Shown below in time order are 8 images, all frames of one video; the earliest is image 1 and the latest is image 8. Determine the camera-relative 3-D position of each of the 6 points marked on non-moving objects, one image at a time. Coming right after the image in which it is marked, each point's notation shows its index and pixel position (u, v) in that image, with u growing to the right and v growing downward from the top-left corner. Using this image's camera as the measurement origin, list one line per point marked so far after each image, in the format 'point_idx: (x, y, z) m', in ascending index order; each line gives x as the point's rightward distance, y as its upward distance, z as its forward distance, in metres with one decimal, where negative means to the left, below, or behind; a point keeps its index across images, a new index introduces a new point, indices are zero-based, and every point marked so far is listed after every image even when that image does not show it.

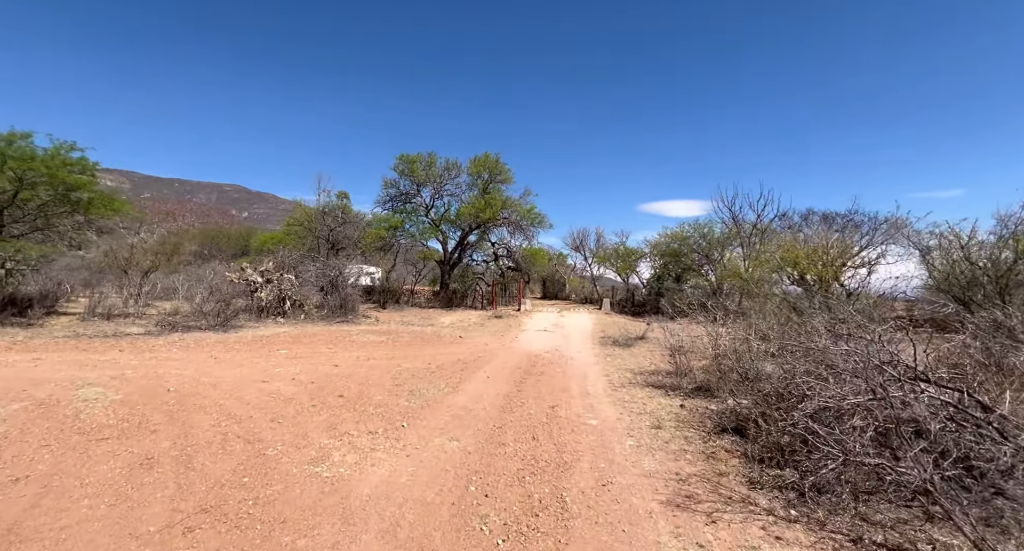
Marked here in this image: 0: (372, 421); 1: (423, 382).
0: (-1.6, -1.6, +5.1) m
1: (-1.4, -1.6, +6.9) m
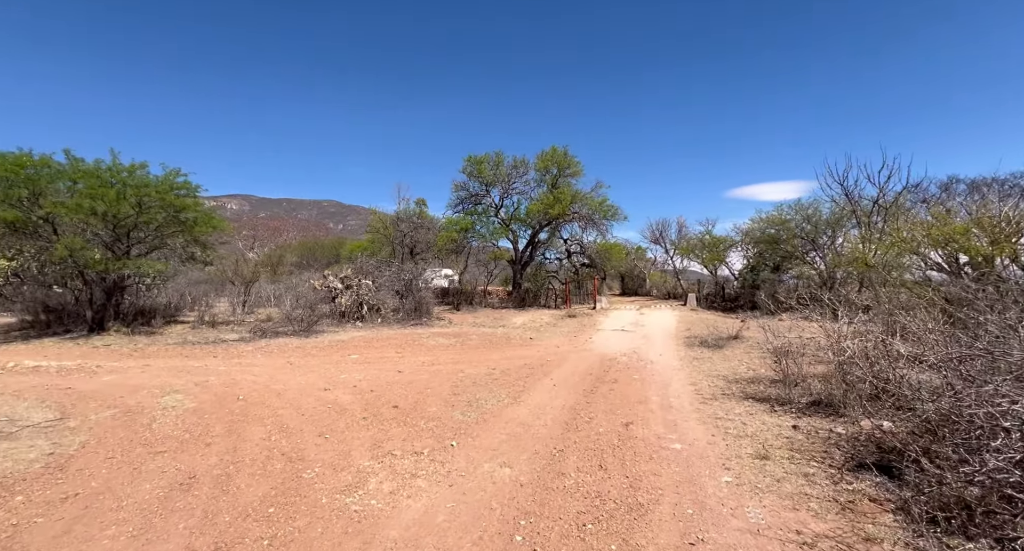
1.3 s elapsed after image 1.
0: (-0.9, -1.6, +4.6) m
1: (-0.4, -1.6, +6.3) m
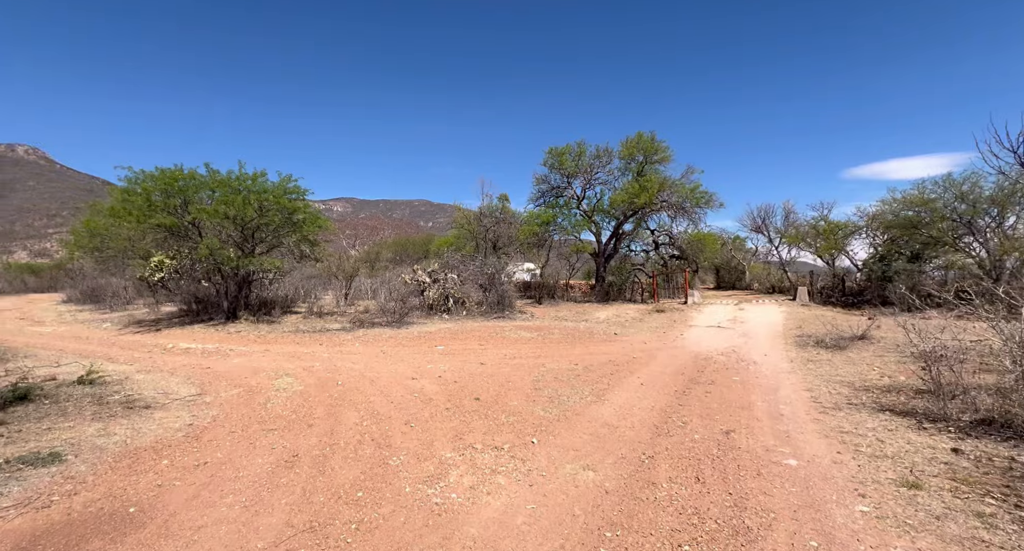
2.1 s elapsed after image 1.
0: (-0.1, -1.6, +4.5) m
1: (+0.7, -1.5, +6.1) m
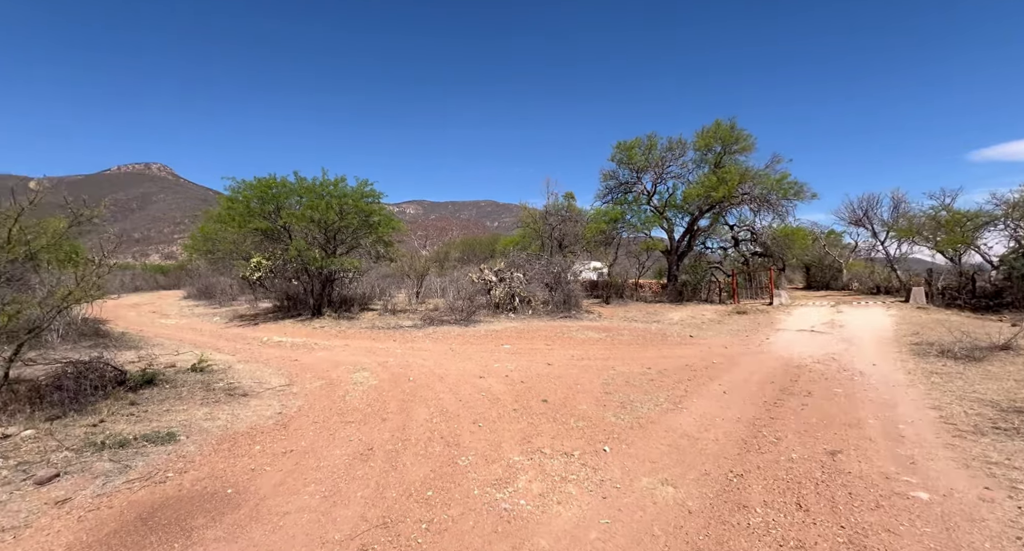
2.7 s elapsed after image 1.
0: (+0.5, -1.5, +4.3) m
1: (+1.6, -1.5, +5.8) m
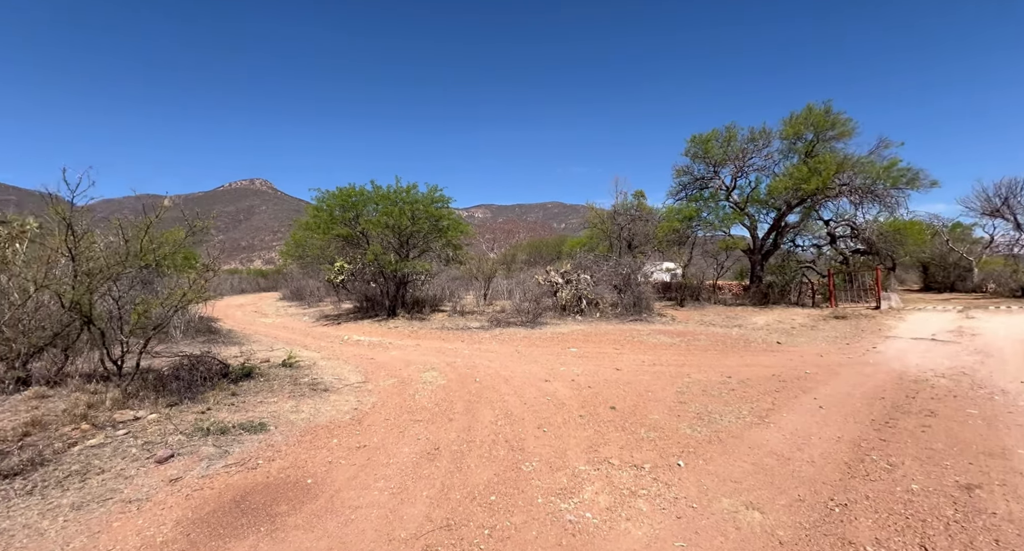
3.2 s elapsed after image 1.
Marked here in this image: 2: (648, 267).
0: (+1.1, -1.5, +4.1) m
1: (+2.4, -1.5, +5.3) m
2: (+5.5, +0.4, +18.5) m
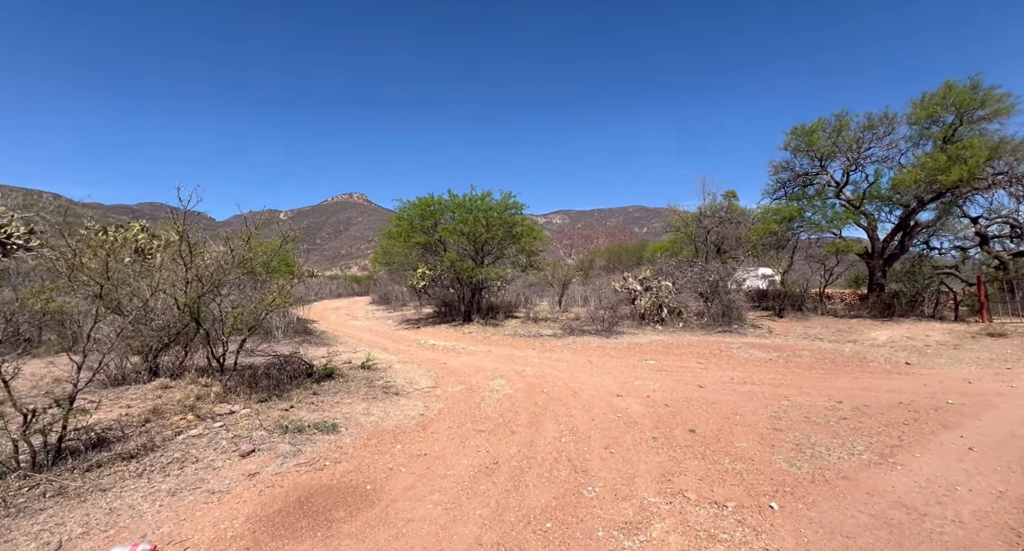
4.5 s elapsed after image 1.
0: (+1.6, -1.6, +3.5) m
1: (+3.1, -1.6, +4.6) m
2: (+8.4, 0.0, +17.0) m
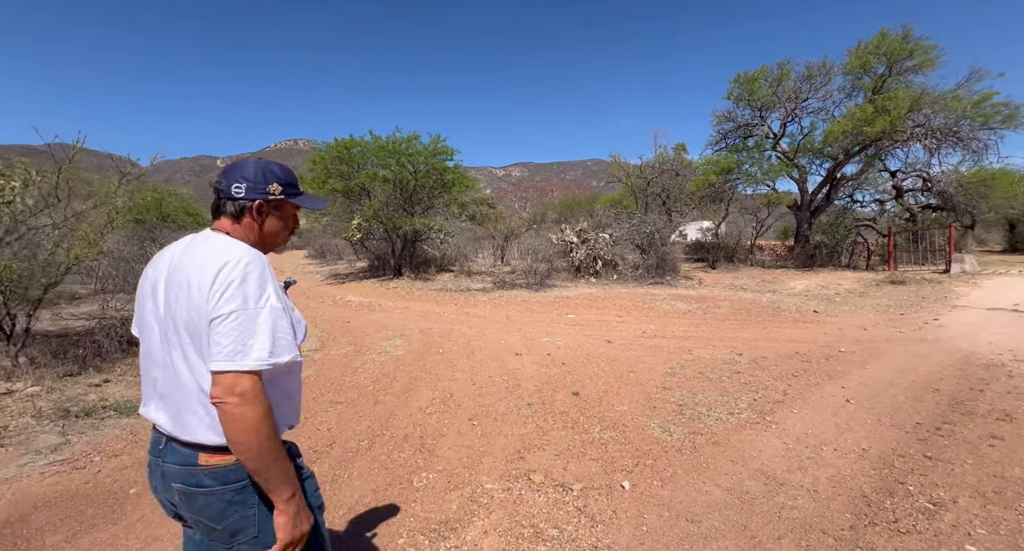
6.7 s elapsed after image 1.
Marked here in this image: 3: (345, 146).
0: (+0.5, -1.2, +3.1) m
1: (+1.8, -1.1, +4.3) m
2: (+5.8, +1.8, +16.9) m
3: (-5.9, +4.5, +16.0) m
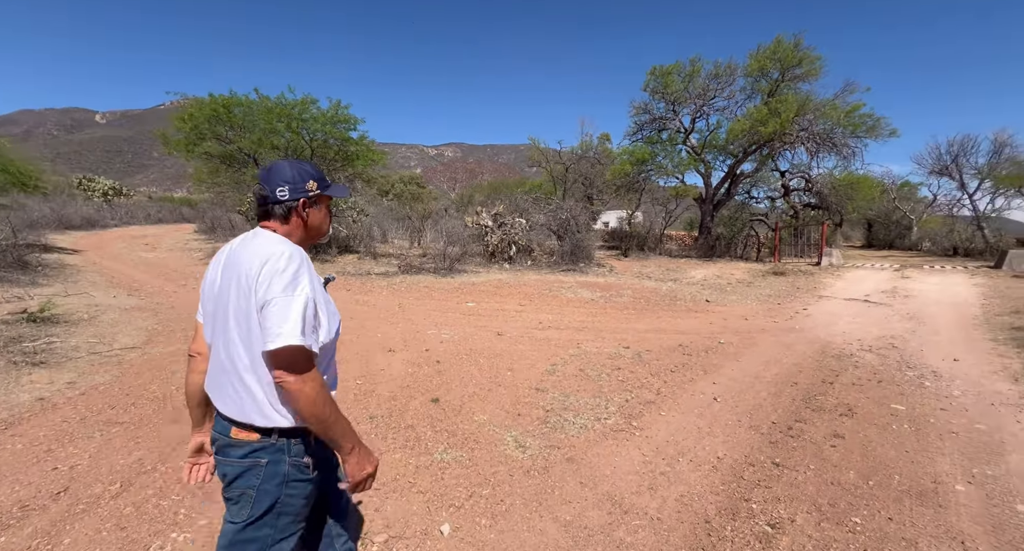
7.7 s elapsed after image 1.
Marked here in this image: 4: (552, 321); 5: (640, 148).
0: (-0.6, -1.2, +2.6) m
1: (+0.5, -1.0, +3.9) m
2: (+2.5, +2.3, +17.0) m
3: (-8.8, +5.2, +14.1) m
4: (+0.6, -0.8, +7.9) m
5: (+4.7, +5.1, +18.4) m
